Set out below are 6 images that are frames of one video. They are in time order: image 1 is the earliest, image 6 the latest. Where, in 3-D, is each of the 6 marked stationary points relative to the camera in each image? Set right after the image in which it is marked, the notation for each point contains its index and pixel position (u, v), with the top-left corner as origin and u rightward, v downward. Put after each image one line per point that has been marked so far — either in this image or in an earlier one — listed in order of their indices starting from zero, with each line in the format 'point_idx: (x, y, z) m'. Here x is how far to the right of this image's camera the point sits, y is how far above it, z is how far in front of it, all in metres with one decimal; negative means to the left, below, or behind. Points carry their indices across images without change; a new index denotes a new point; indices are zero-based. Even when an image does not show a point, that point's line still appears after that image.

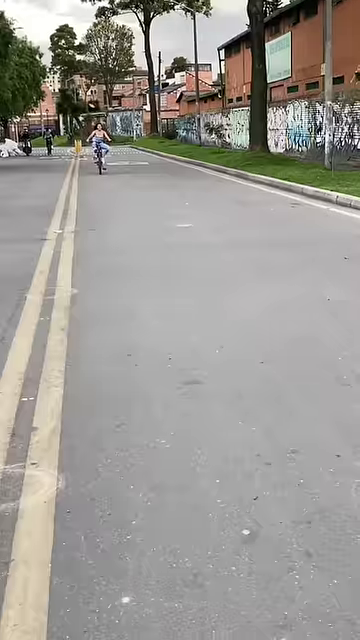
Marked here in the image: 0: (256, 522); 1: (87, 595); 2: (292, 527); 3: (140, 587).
0: (+0.4, -1.1, +4.7) m
1: (-0.4, -1.3, +4.1) m
2: (+0.6, -1.1, +4.6) m
3: (-0.2, -1.2, +4.2) m
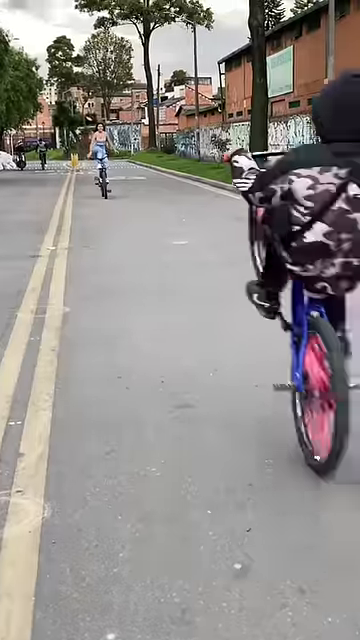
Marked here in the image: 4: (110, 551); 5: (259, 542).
0: (+0.3, -1.2, +4.5) m
1: (-0.5, -1.4, +3.9) m
2: (+0.5, -1.2, +4.5) m
3: (-0.2, -1.4, +4.0) m
4: (-0.4, -1.2, +4.6) m
5: (+0.4, -1.2, +4.6) m
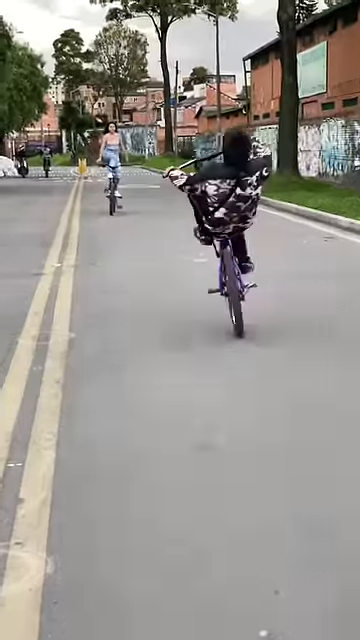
0: (+0.4, -1.4, +3.9) m
1: (-0.4, -1.6, +3.3) m
2: (+0.6, -1.4, +3.8) m
3: (-0.2, -1.6, +3.4) m
4: (-0.3, -1.4, +4.0) m
5: (+0.5, -1.4, +4.0) m
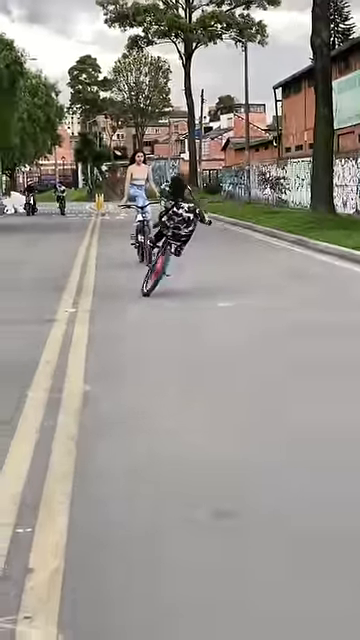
0: (+0.5, -1.6, +3.3) m
1: (-0.3, -1.8, +2.8) m
2: (+0.7, -1.7, +3.3) m
3: (-0.1, -1.8, +2.8) m
4: (-0.2, -1.6, +3.5) m
5: (+0.6, -1.6, +3.5) m
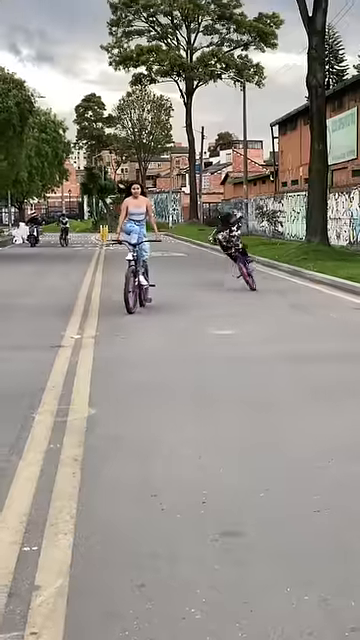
0: (+0.5, -1.8, +3.6) m
1: (-0.3, -1.9, +3.0) m
2: (+0.7, -1.8, +3.5) m
3: (-0.1, -1.9, +3.0) m
4: (-0.2, -1.8, +3.7) m
5: (+0.6, -1.7, +3.7) m
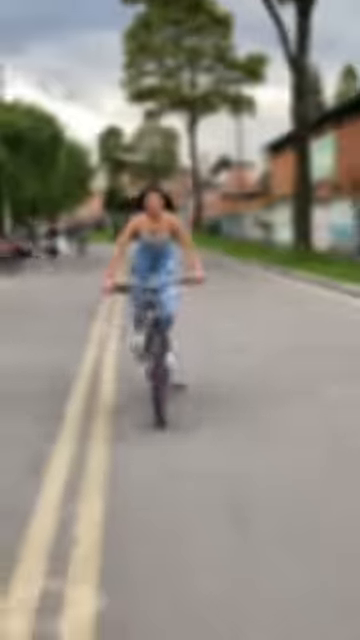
0: (+0.6, -1.7, +4.6) m
1: (-0.2, -1.9, +4.1) m
2: (+0.8, -1.7, +4.6) m
3: (0.0, -1.9, +4.1) m
4: (-0.1, -1.7, +4.8) m
5: (+0.7, -1.7, +4.8) m
